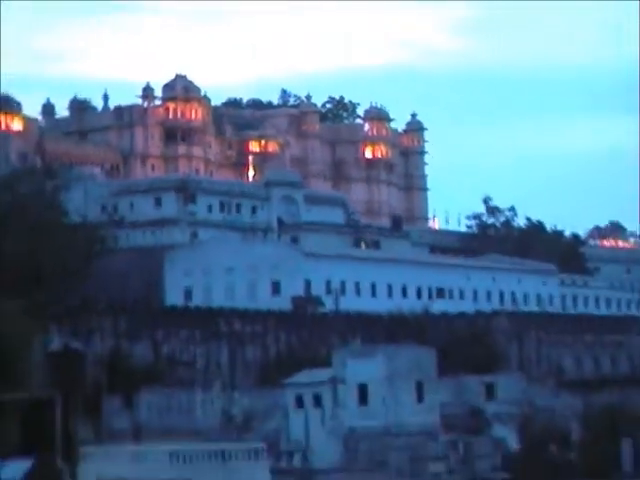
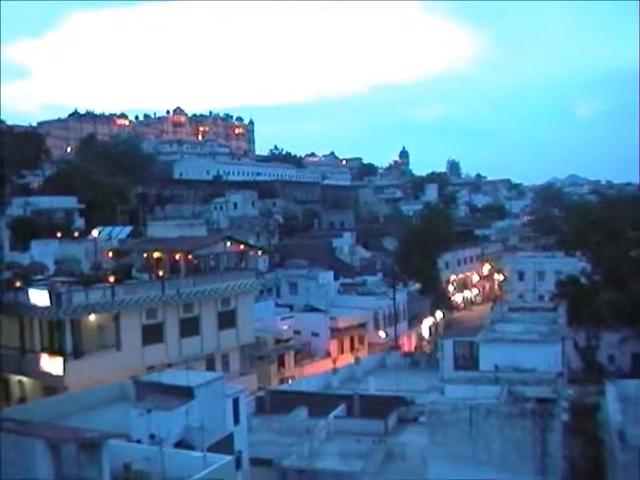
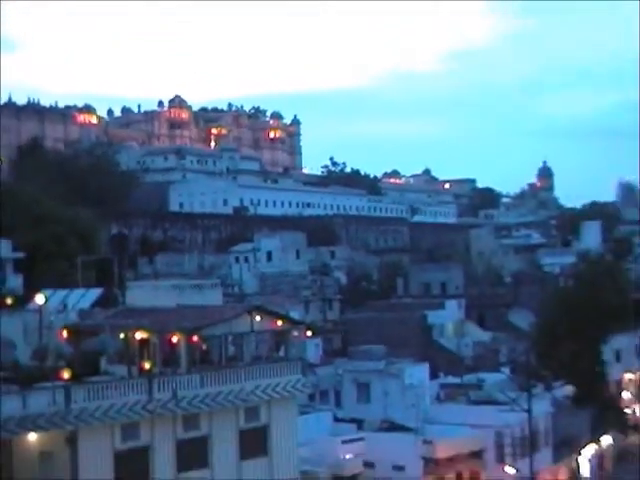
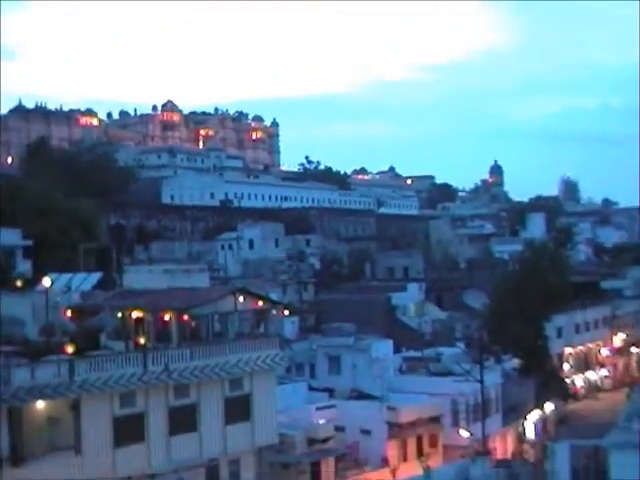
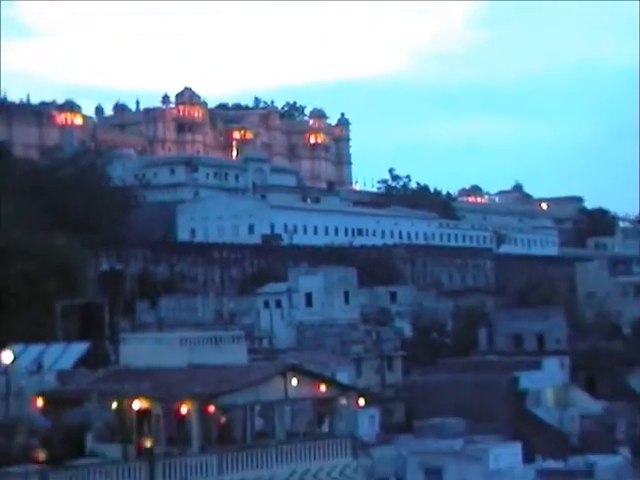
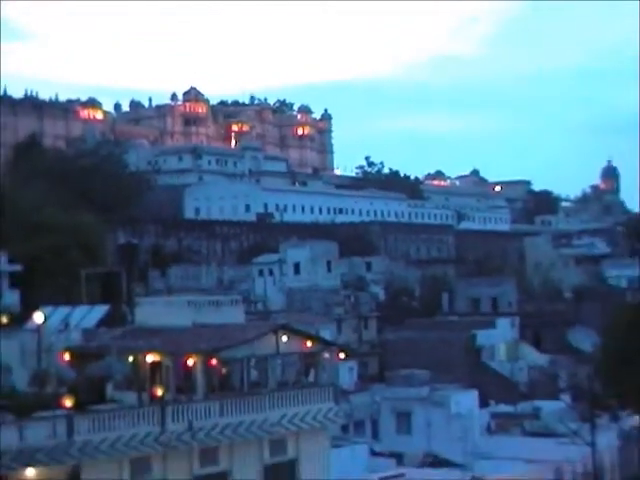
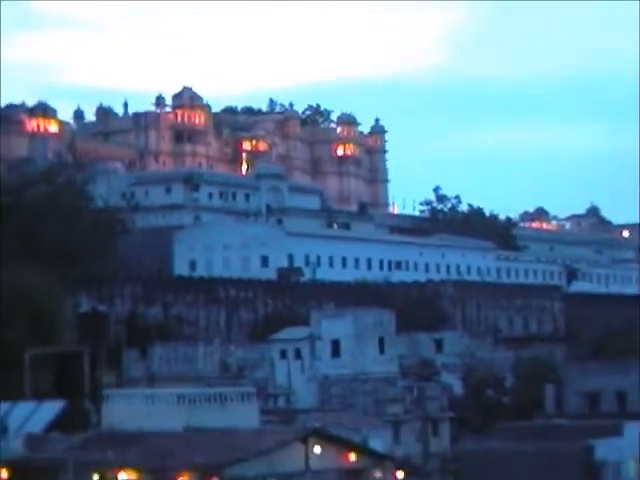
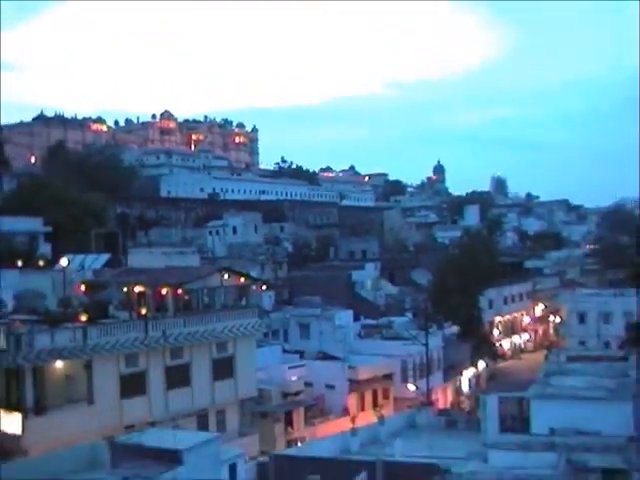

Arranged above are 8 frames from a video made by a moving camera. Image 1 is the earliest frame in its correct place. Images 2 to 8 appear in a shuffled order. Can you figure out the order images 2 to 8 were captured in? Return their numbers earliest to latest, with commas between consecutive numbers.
7, 5, 6, 3, 4, 8, 2
